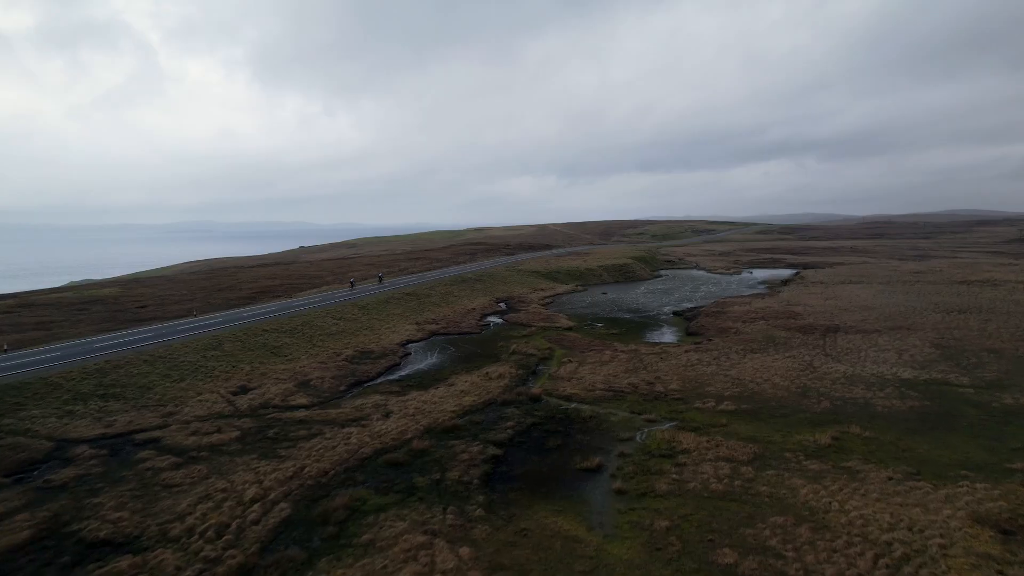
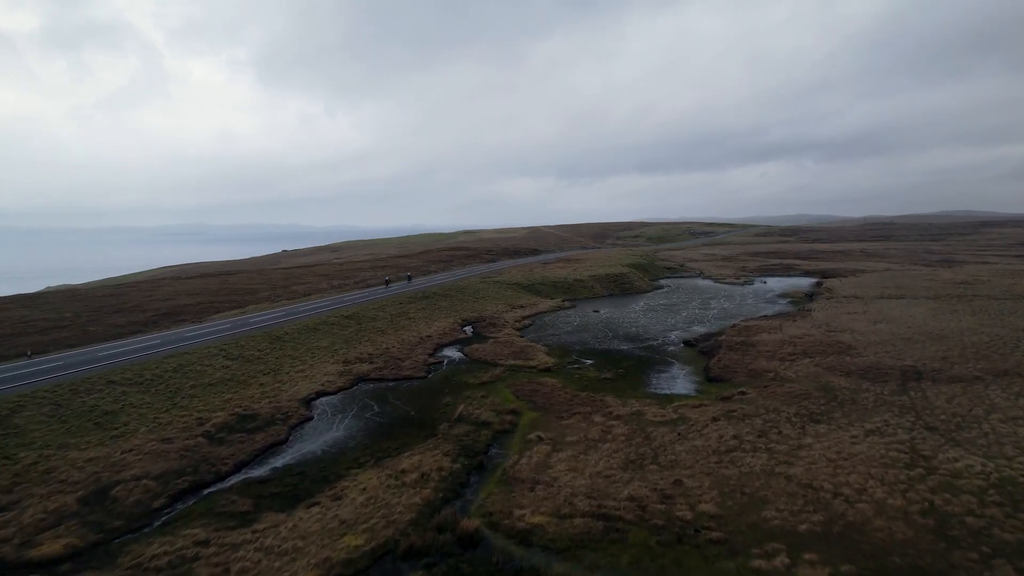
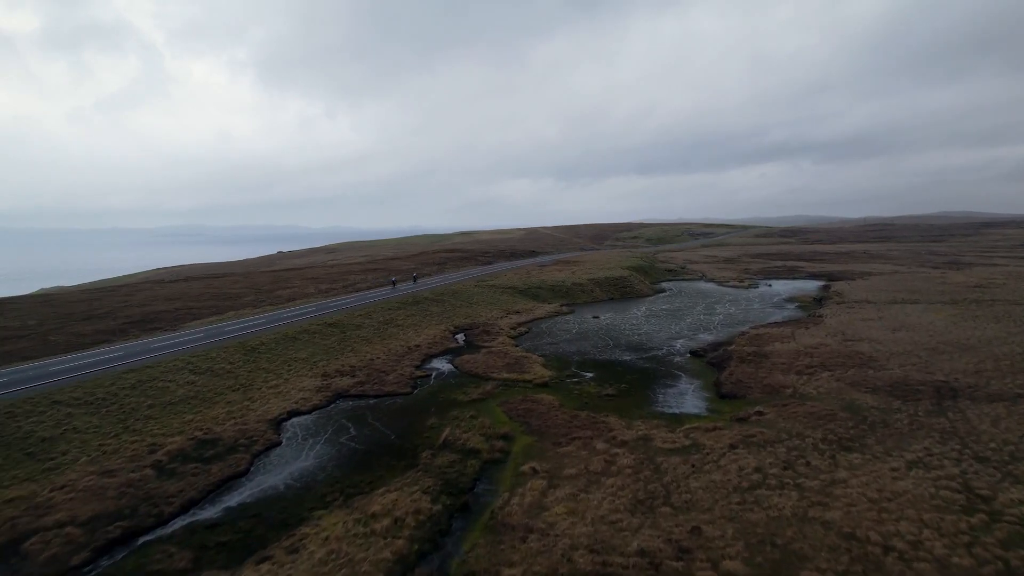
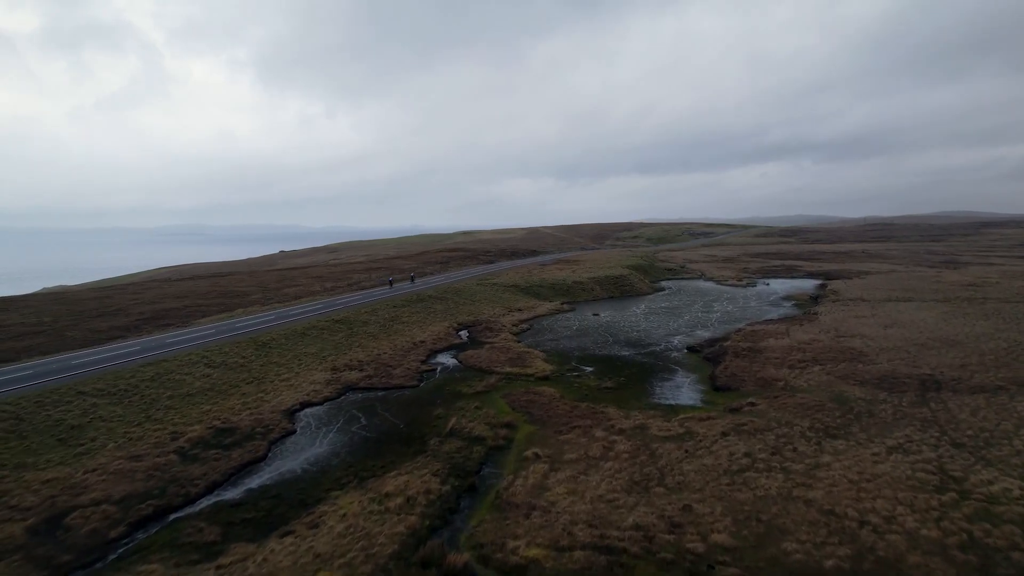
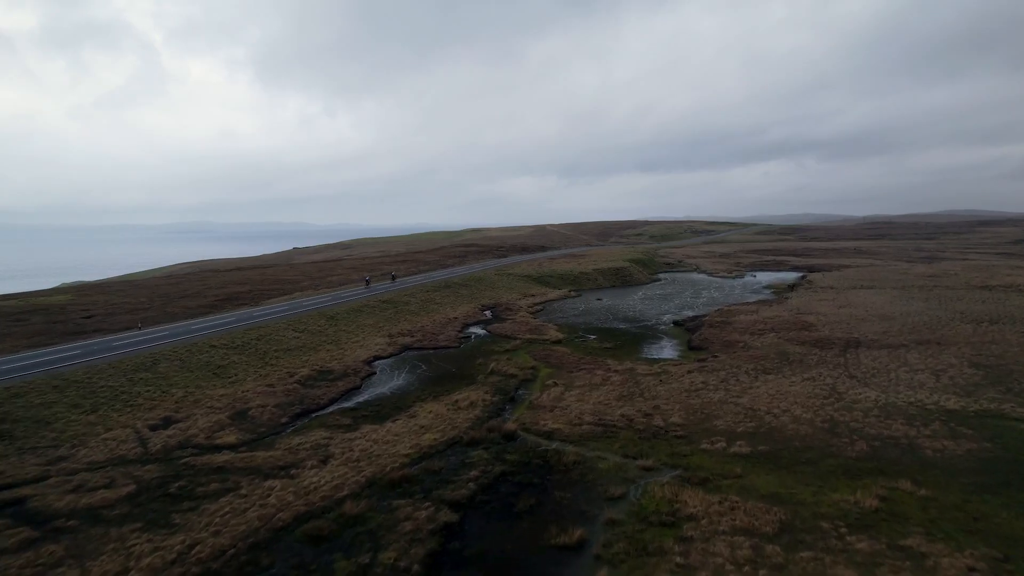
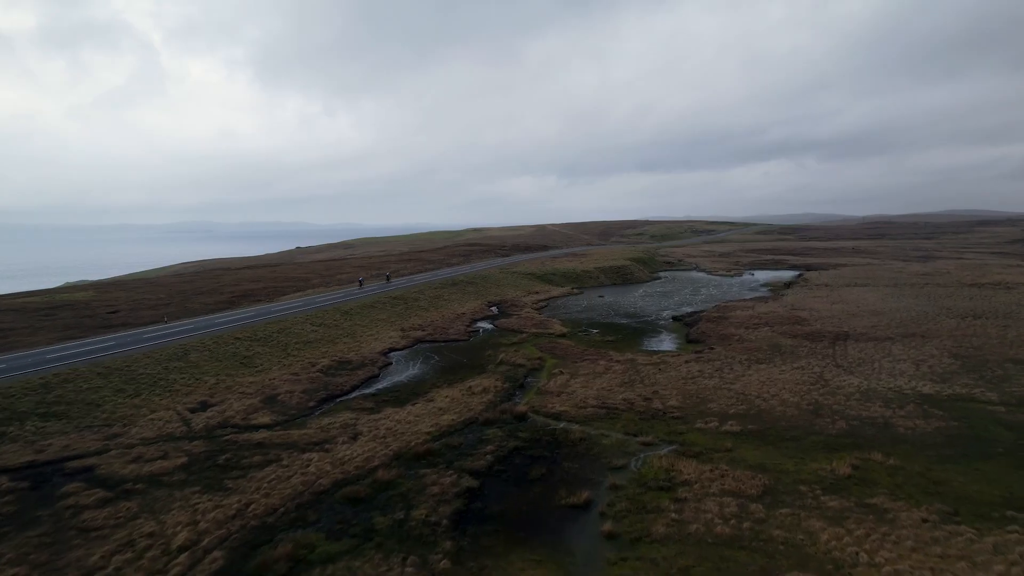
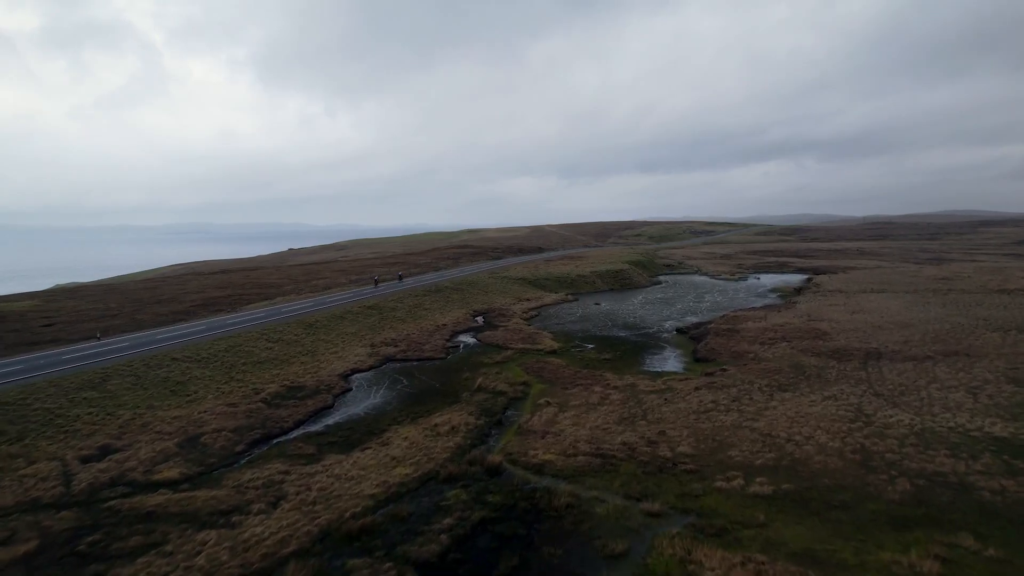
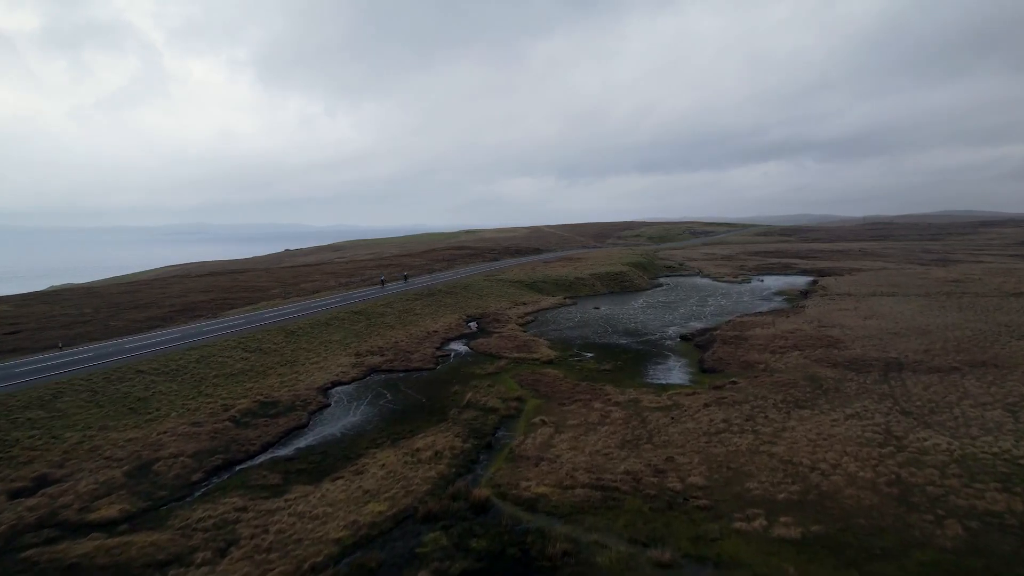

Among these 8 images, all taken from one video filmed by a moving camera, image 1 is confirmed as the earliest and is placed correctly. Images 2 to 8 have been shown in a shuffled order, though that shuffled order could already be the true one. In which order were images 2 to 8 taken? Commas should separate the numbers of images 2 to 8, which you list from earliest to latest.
6, 5, 7, 8, 2, 4, 3
